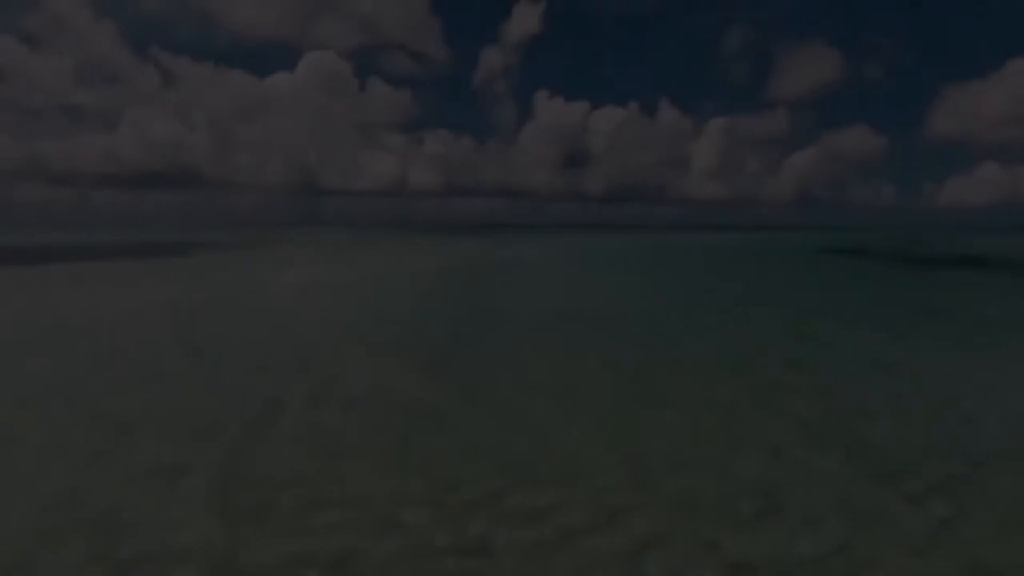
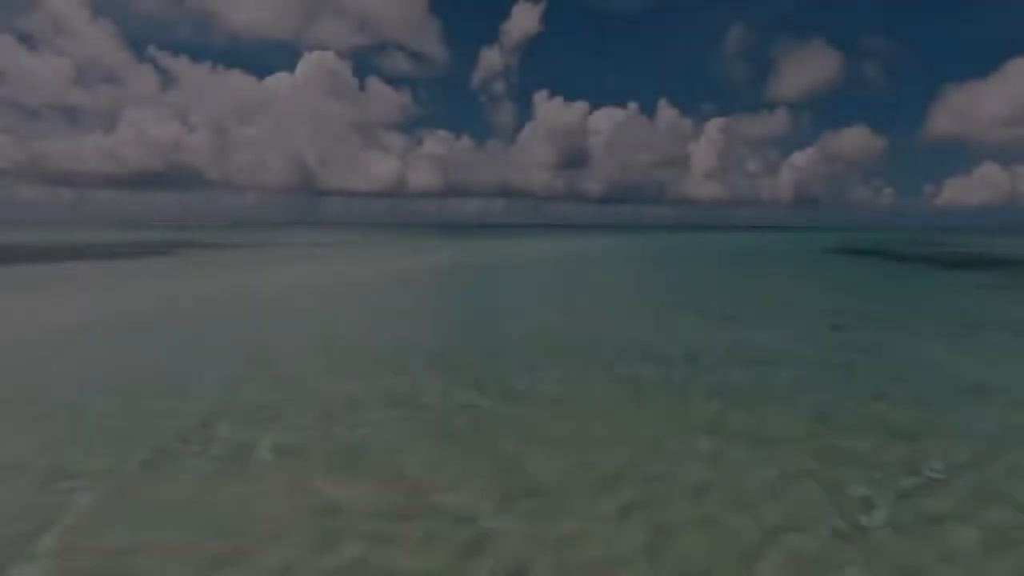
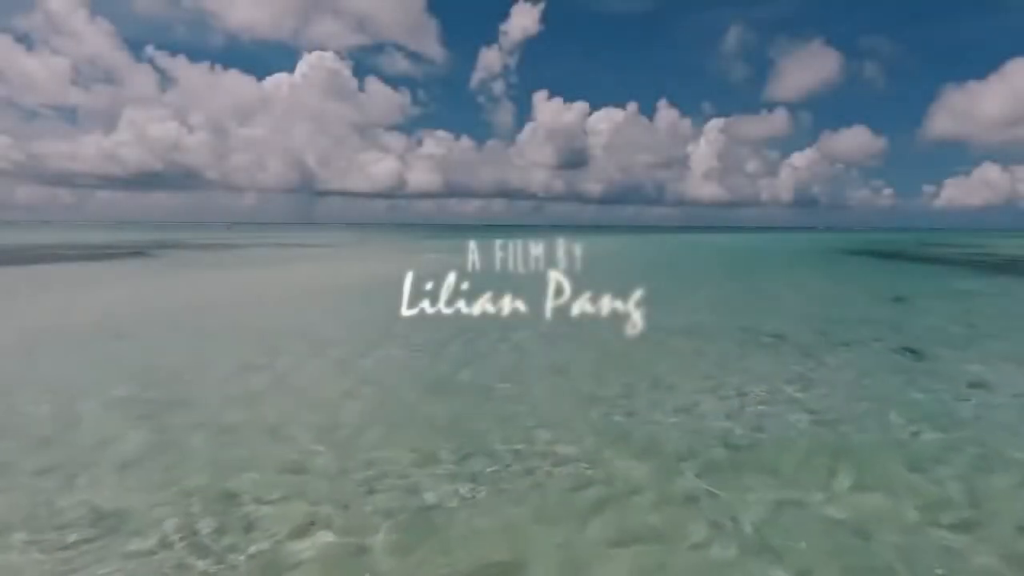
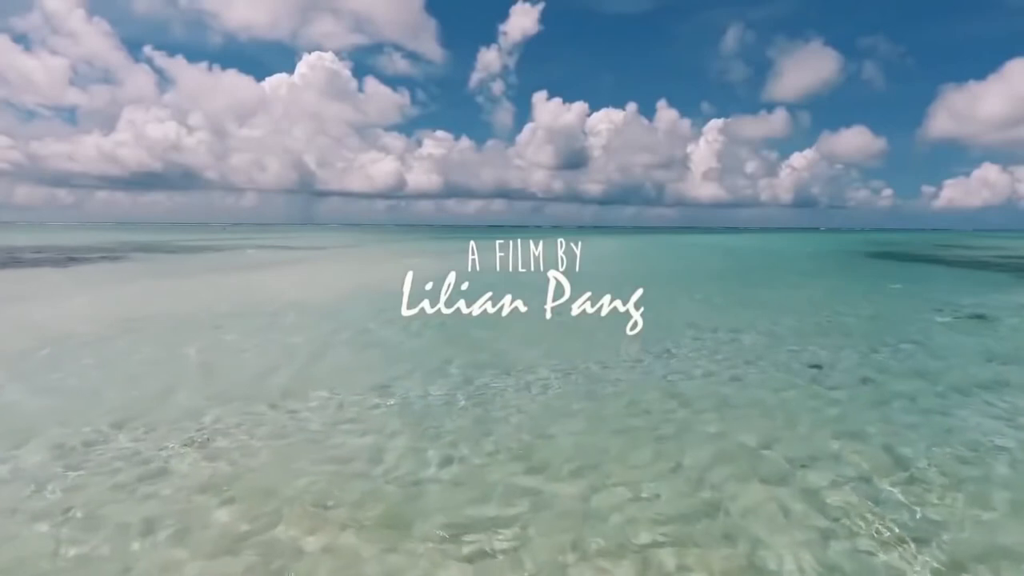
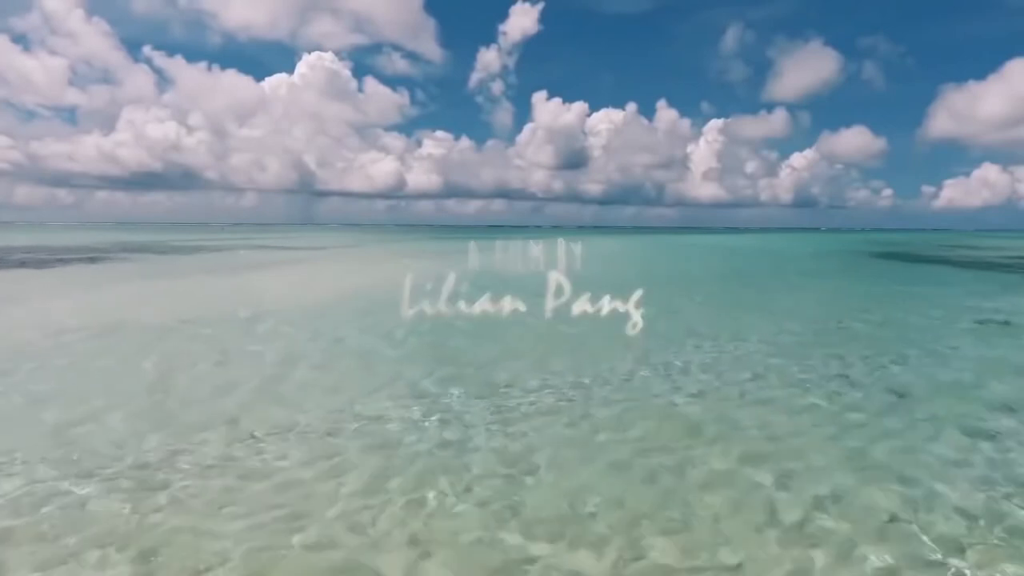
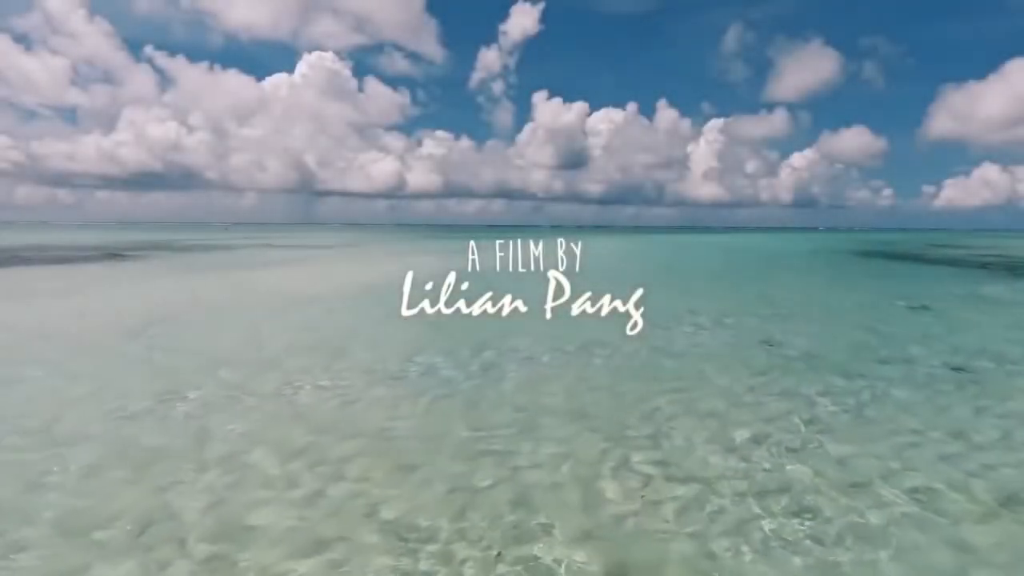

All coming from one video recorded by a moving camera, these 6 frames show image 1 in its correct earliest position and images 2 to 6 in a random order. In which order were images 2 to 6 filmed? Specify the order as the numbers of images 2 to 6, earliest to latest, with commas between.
2, 3, 6, 4, 5
